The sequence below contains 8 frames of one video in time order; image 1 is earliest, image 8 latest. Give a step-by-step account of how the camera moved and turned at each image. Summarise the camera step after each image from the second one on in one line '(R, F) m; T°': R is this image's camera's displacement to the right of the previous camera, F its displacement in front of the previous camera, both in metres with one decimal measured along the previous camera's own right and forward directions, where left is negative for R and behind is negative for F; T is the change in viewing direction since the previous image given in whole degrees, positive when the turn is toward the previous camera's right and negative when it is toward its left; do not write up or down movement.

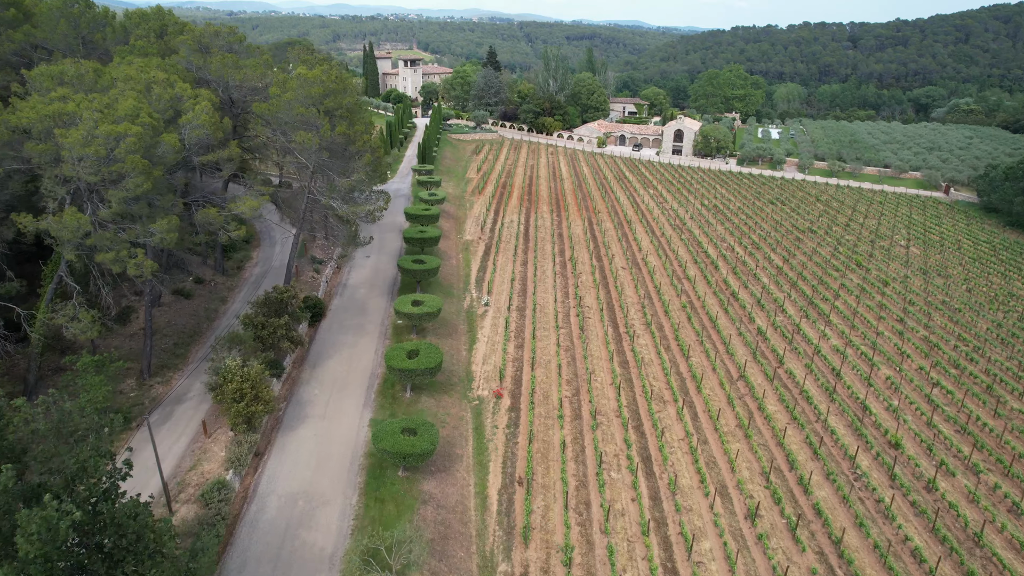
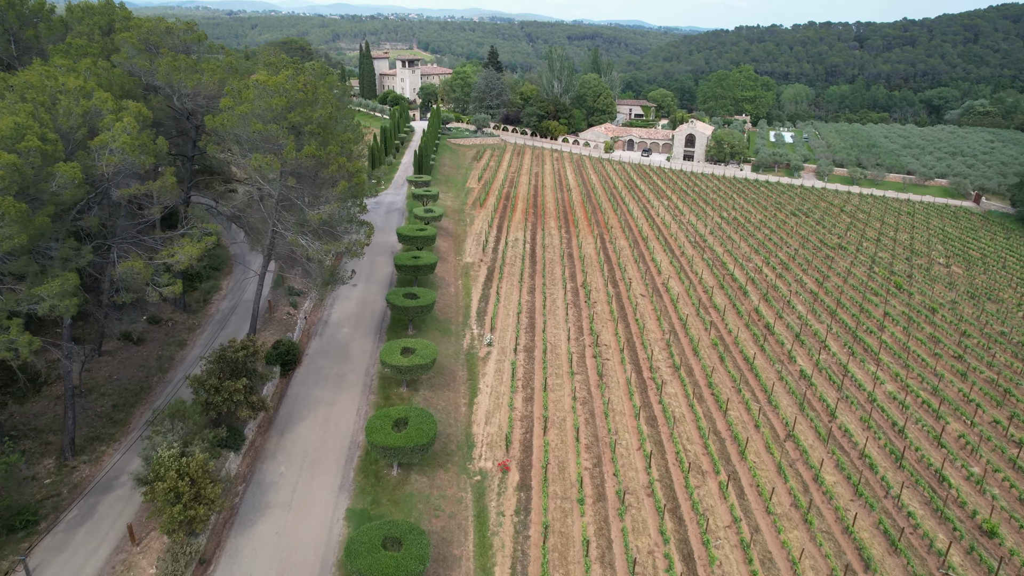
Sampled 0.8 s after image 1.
(-0.2, +3.9) m; 0°
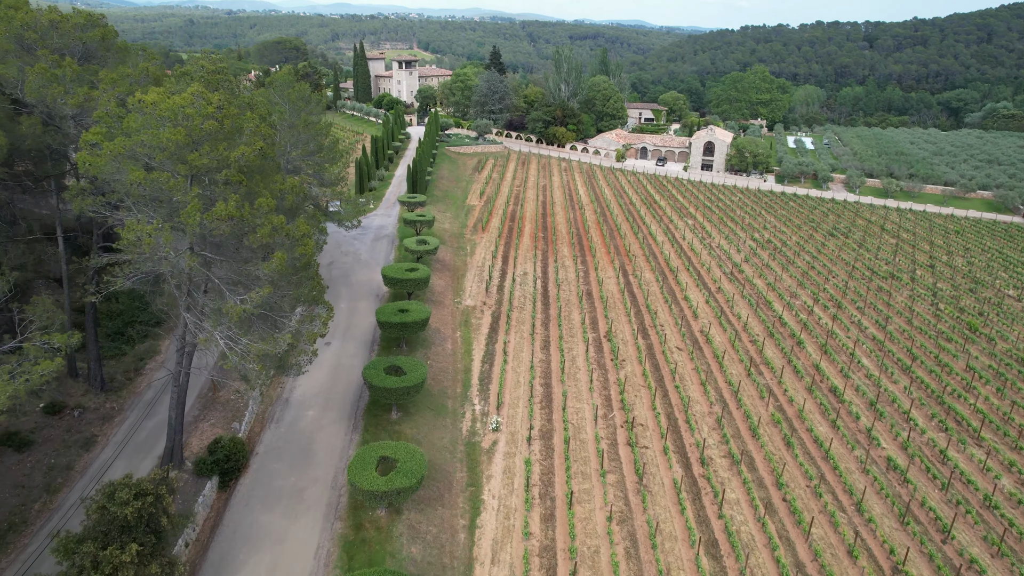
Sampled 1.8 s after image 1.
(-0.4, +5.5) m; 0°
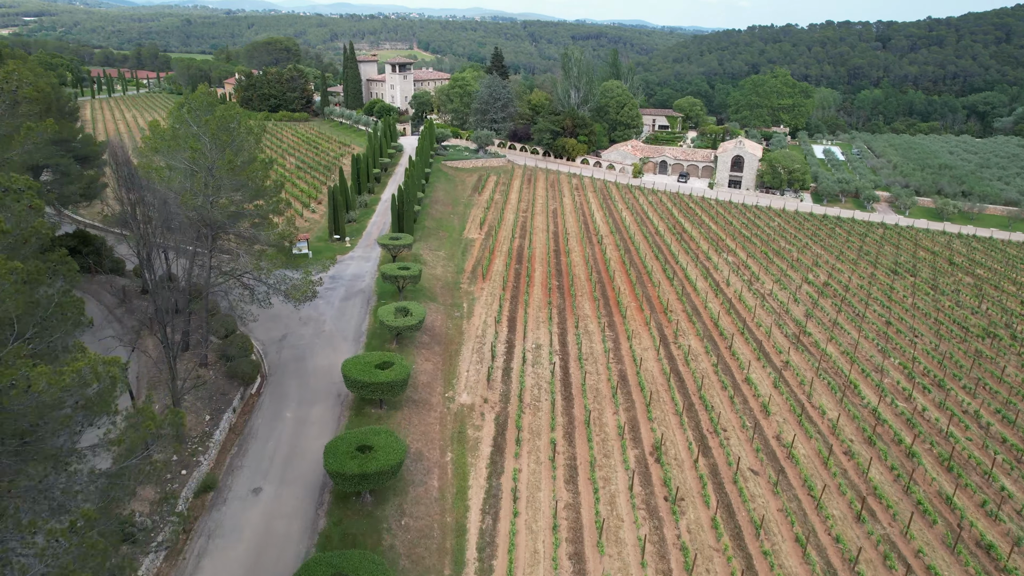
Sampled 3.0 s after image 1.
(-0.3, +7.4) m; 0°
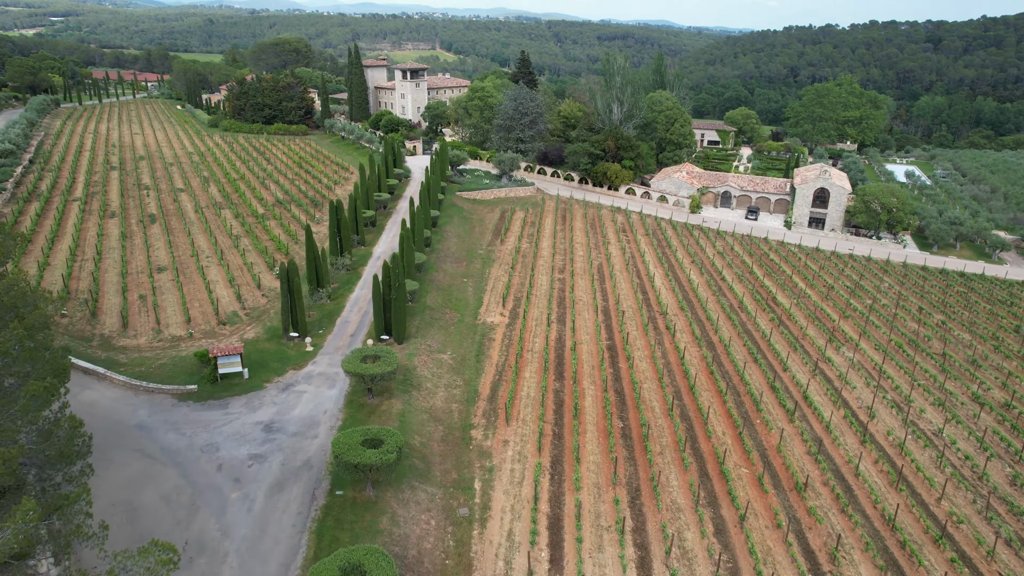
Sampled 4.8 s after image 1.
(-0.6, +11.1) m; -2°
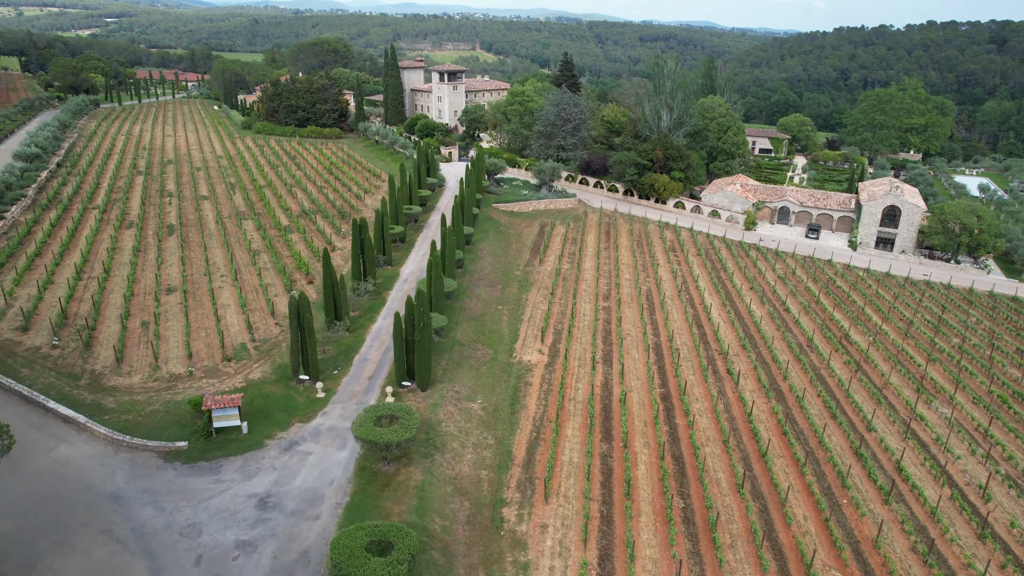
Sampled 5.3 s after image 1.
(-0.2, +3.2) m; -3°
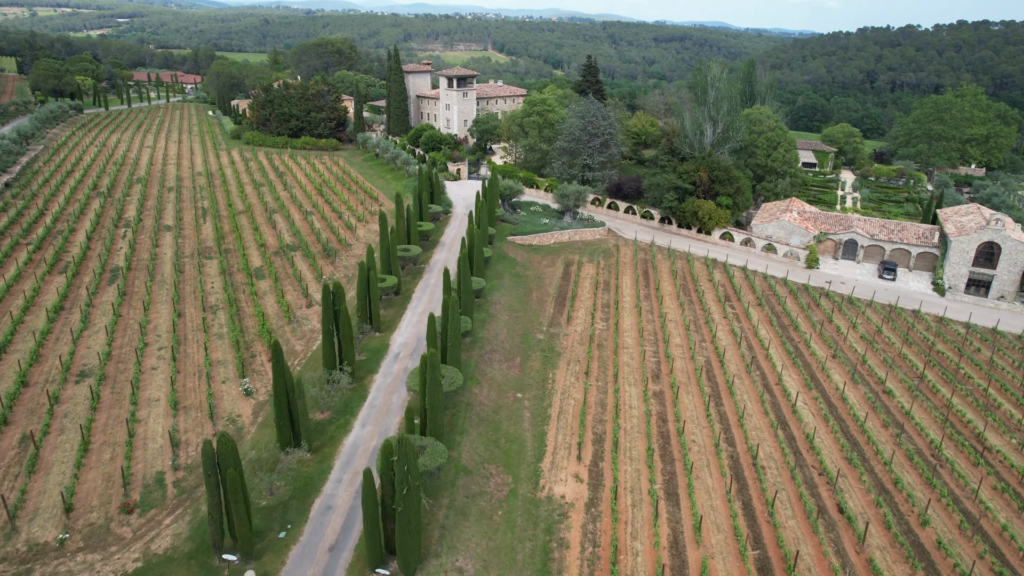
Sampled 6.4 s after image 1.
(-0.5, +7.2) m; -1°
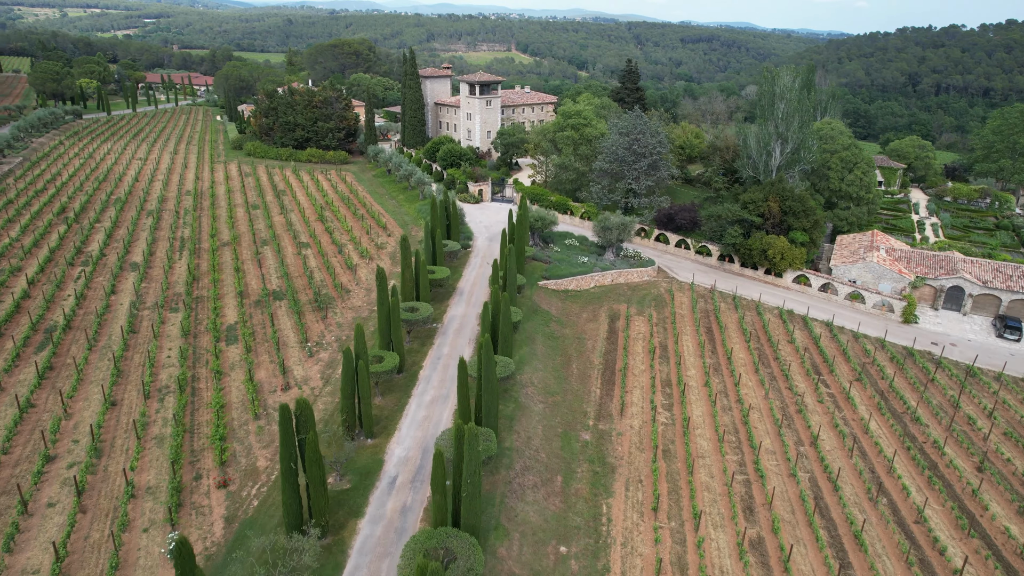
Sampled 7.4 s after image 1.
(-0.6, +6.7) m; -2°
